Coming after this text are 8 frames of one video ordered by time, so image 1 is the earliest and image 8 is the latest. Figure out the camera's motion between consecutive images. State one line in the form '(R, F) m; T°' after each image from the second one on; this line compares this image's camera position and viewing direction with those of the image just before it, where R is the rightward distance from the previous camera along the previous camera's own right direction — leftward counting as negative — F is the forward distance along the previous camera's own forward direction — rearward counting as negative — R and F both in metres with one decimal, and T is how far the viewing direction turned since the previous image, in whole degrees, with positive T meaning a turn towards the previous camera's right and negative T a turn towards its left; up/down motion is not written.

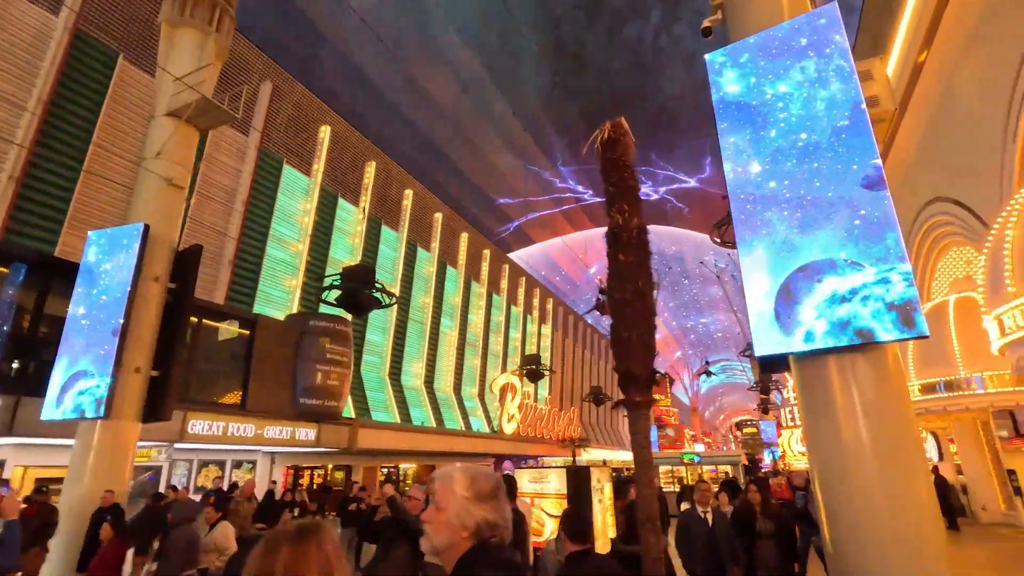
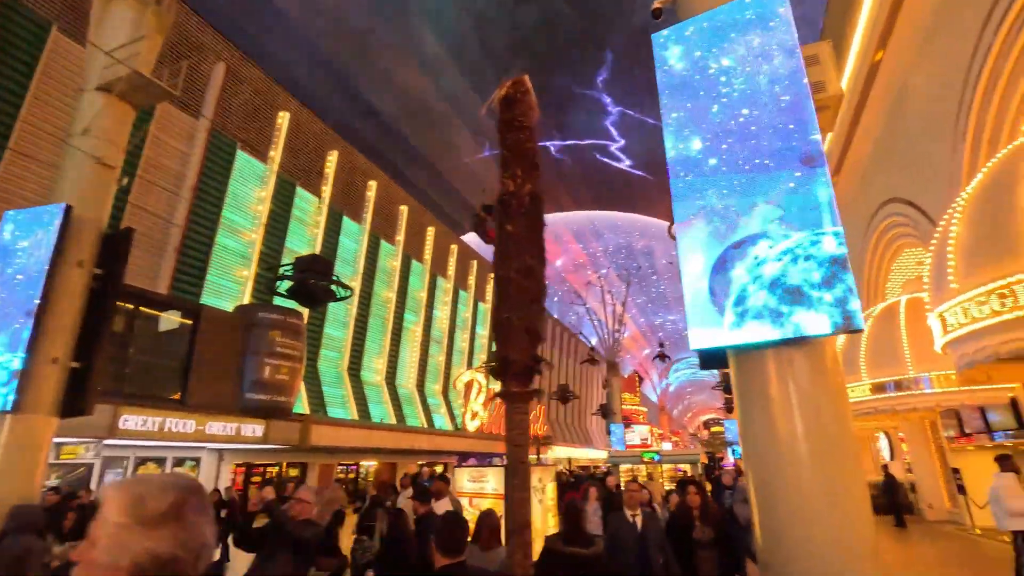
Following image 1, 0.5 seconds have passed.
(+0.3, +0.2) m; +3°
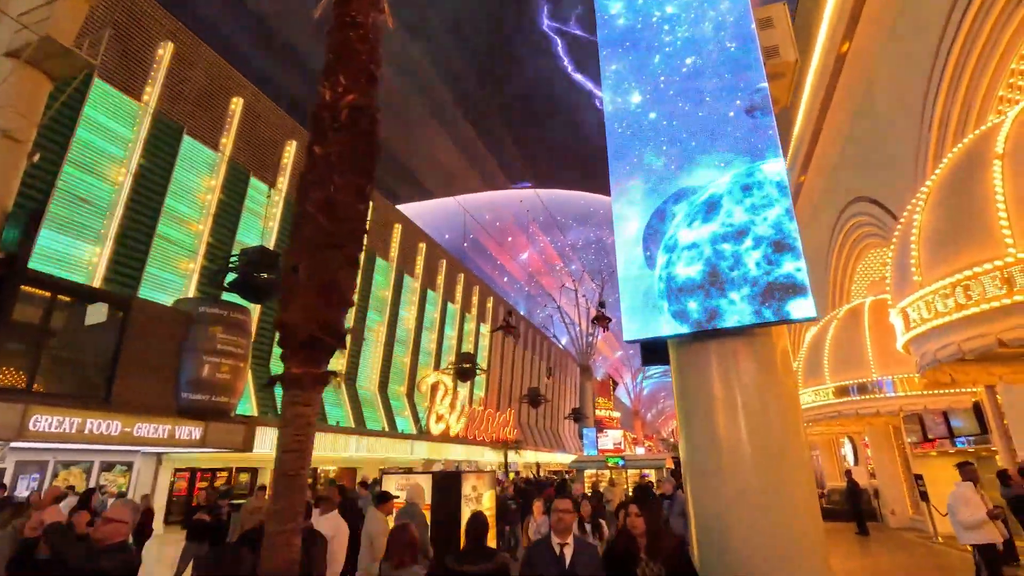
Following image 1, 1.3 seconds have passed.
(+0.4, +0.5) m; +2°
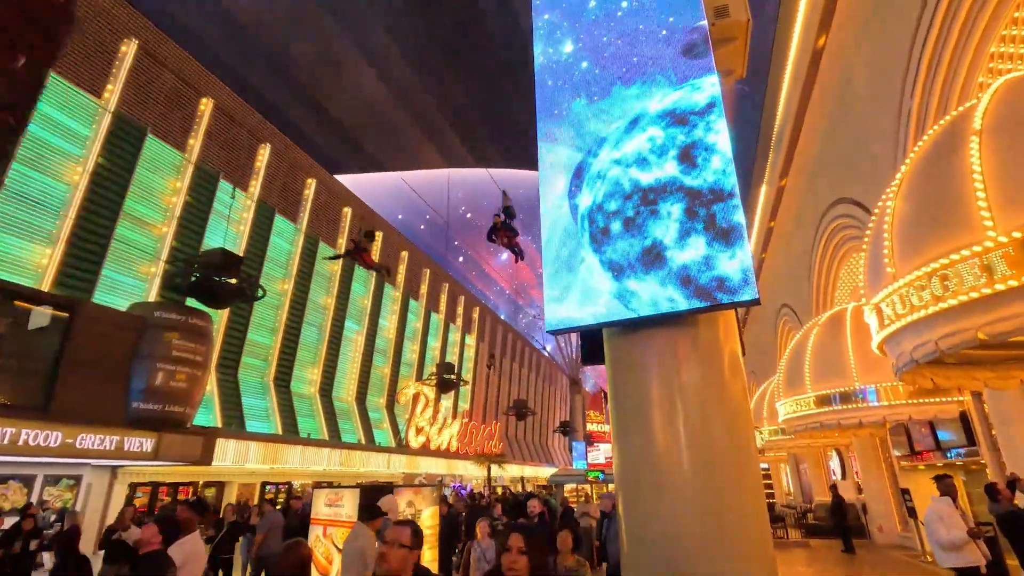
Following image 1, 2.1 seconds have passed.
(+0.5, +0.4) m; +1°
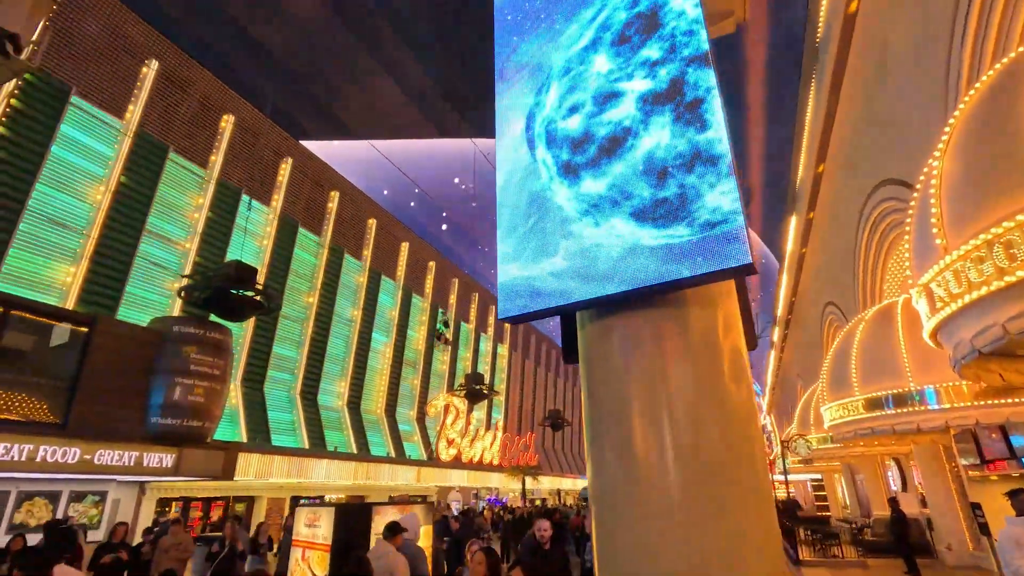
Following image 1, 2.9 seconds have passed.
(+0.4, +0.5) m; -4°
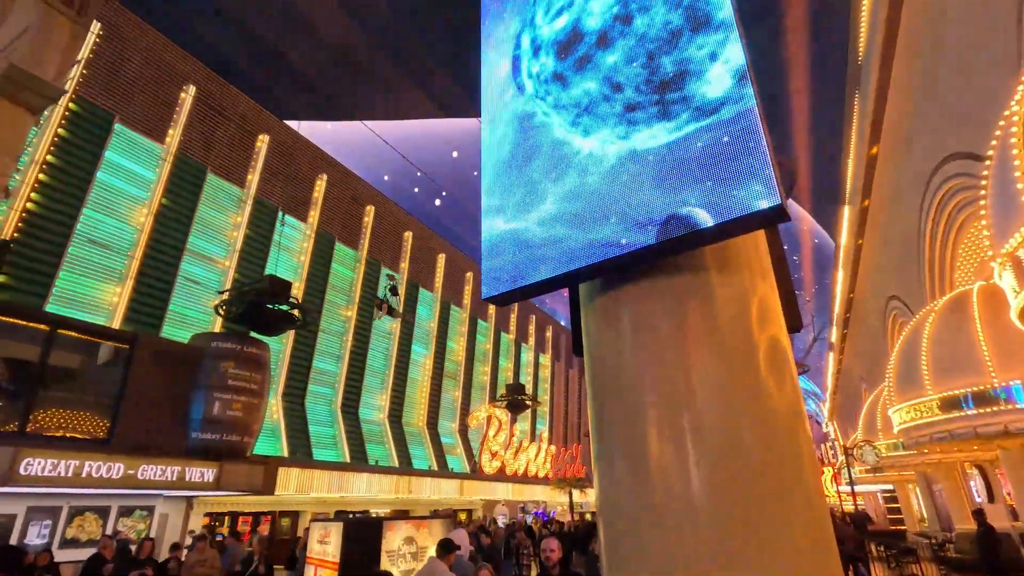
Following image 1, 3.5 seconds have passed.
(+0.2, +0.3) m; -5°
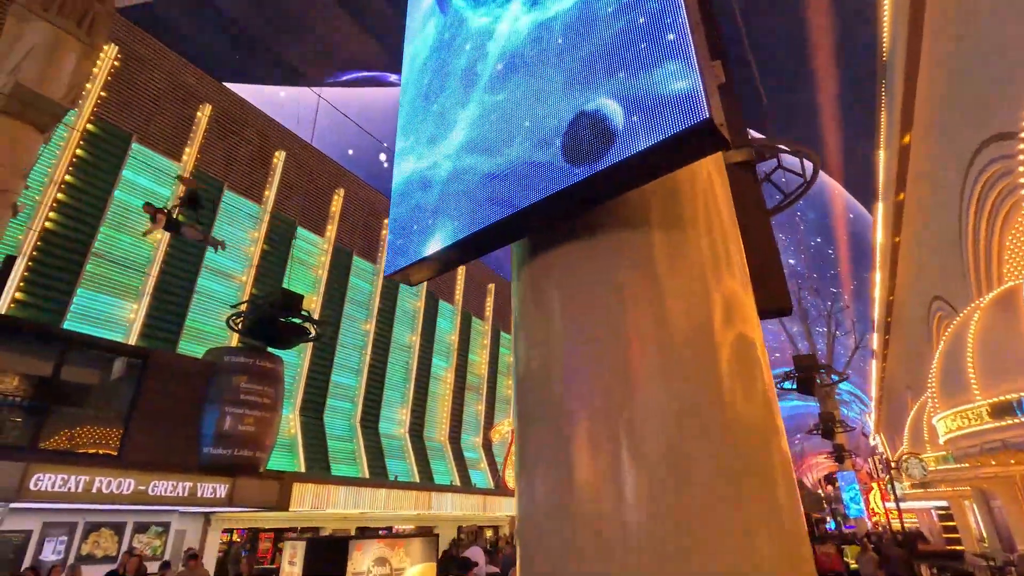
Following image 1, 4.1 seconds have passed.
(+0.4, +0.3) m; -3°
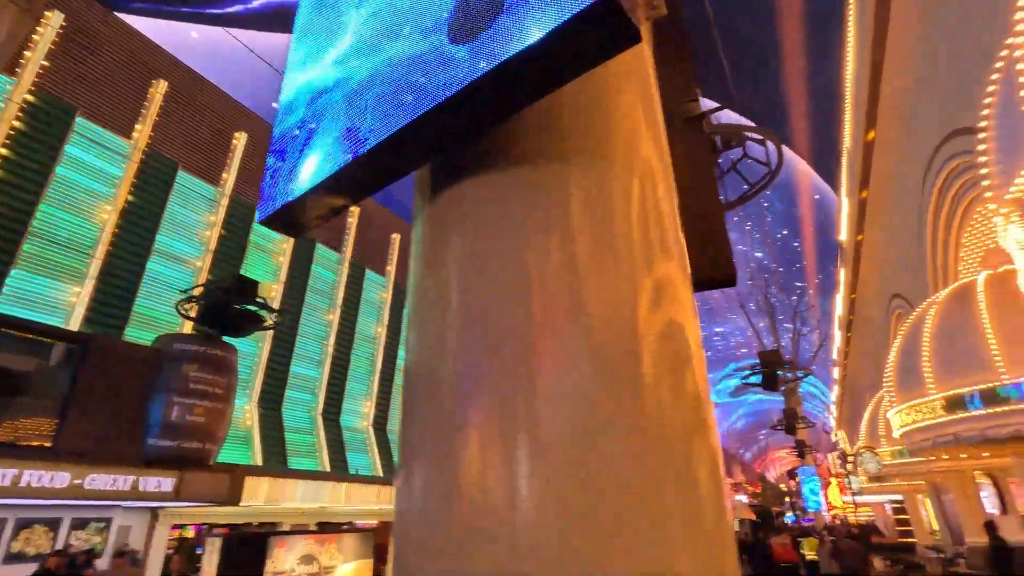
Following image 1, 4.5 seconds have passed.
(+0.2, +0.2) m; +3°
